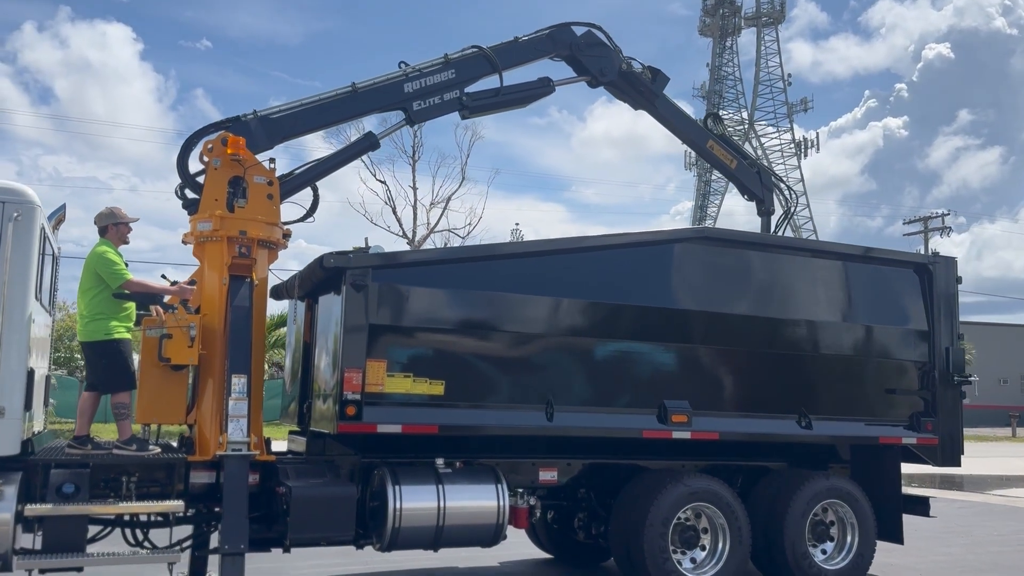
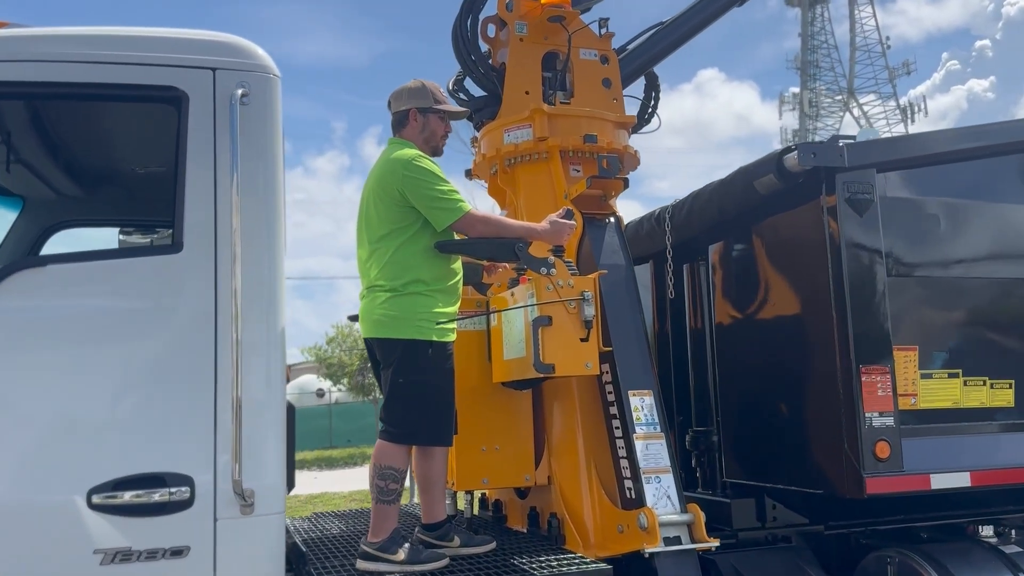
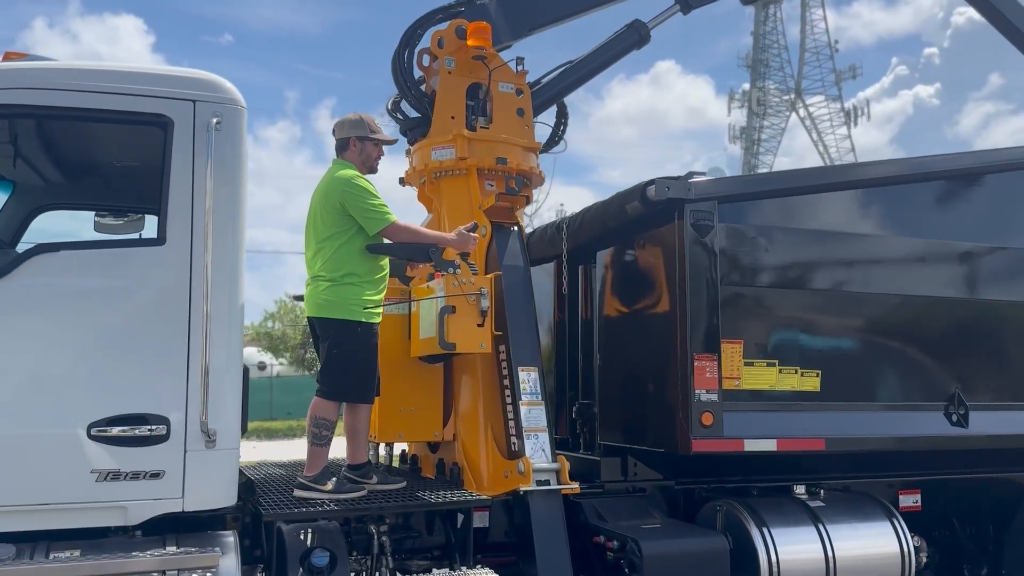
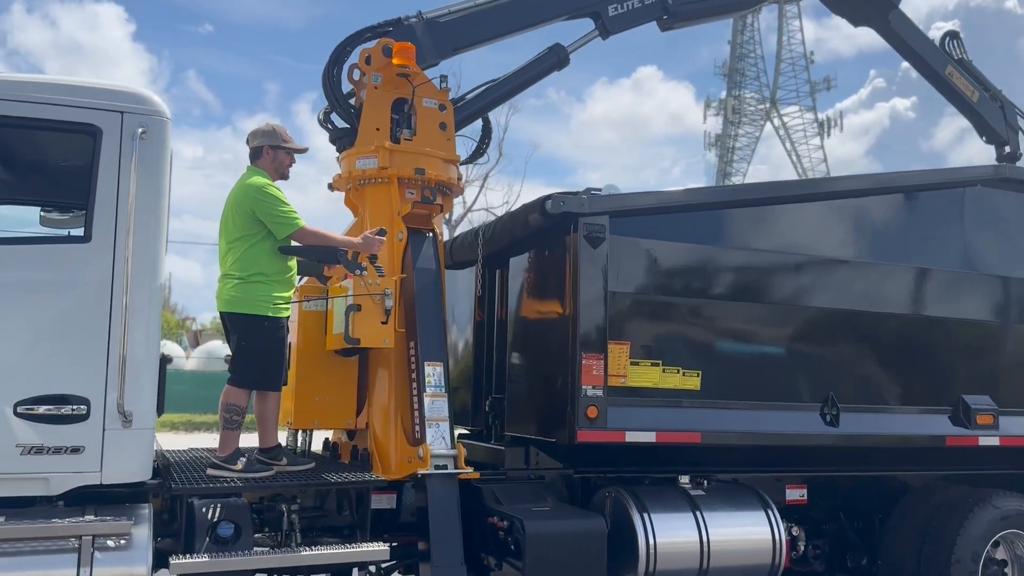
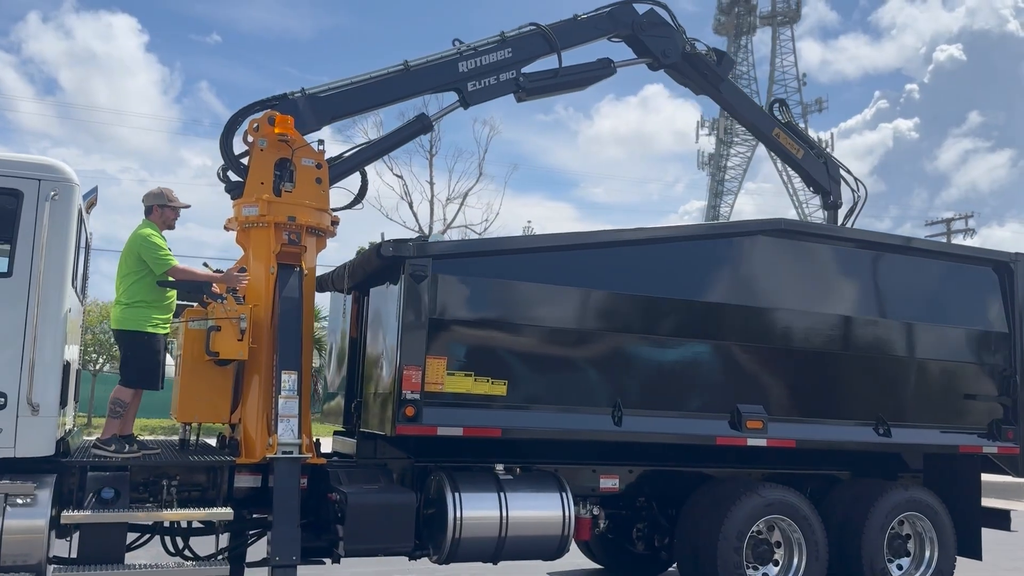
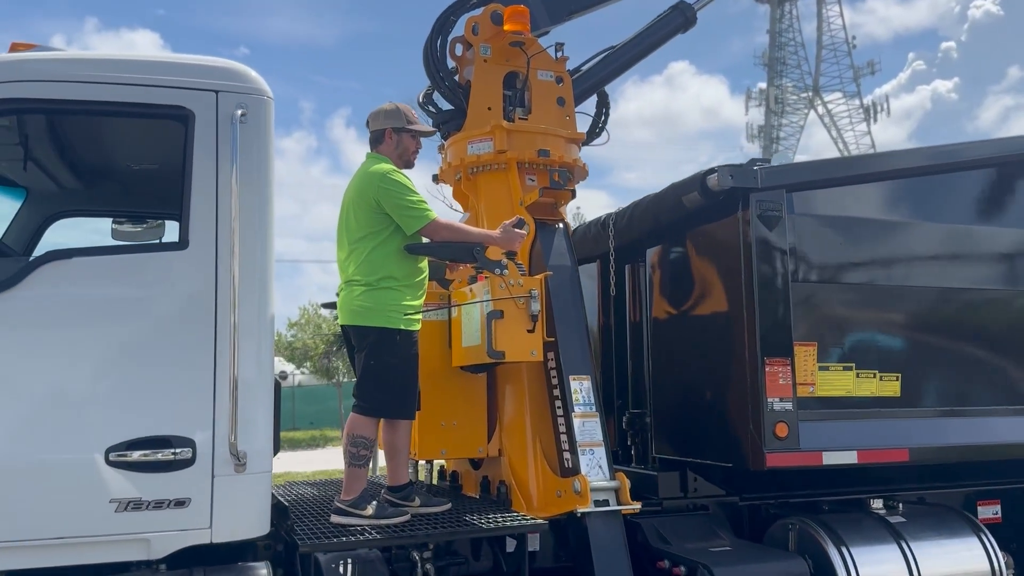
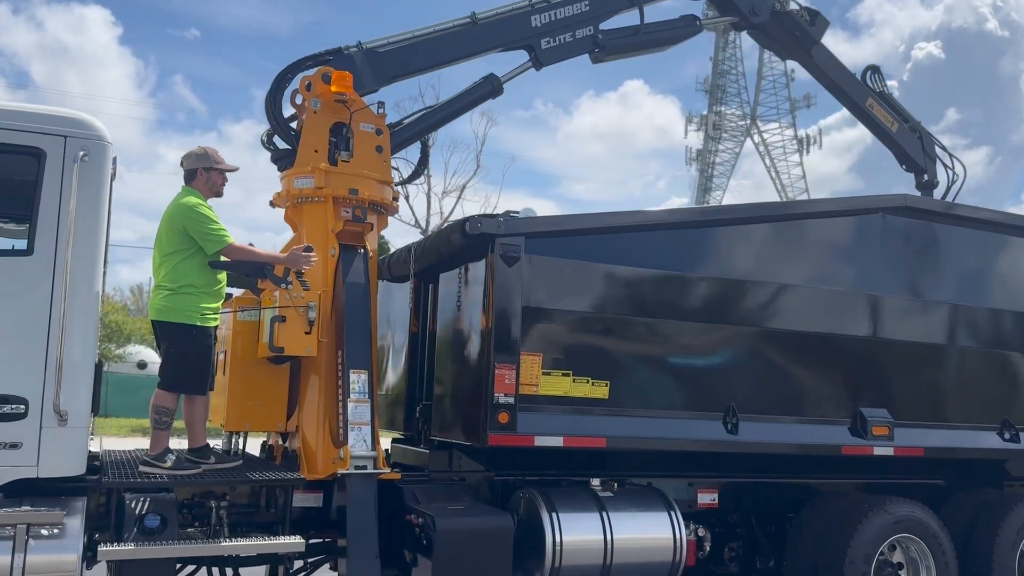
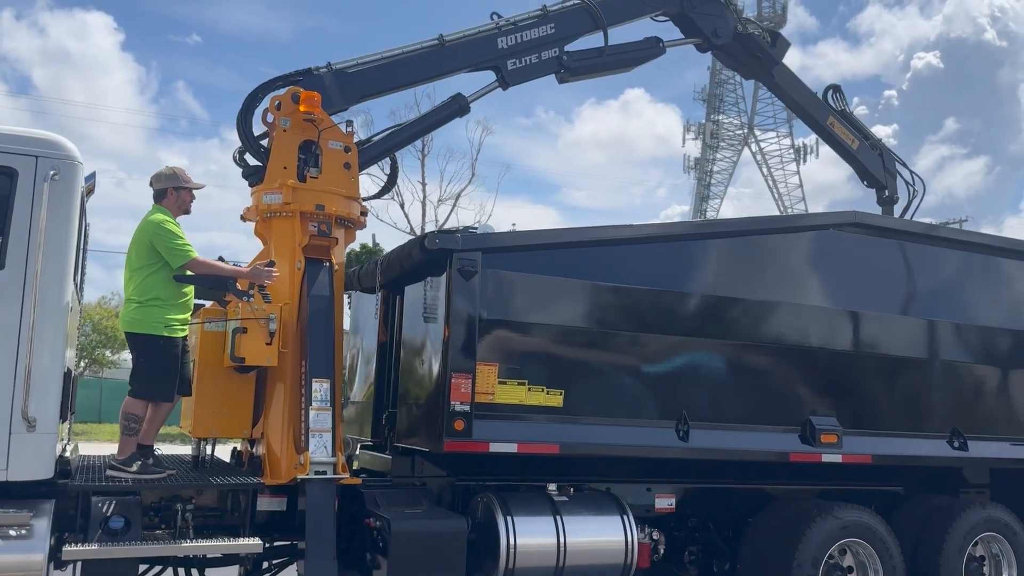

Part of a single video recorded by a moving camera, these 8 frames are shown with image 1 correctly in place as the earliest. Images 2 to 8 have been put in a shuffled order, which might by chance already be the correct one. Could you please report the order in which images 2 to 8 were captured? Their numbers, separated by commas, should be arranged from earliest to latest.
5, 8, 7, 4, 3, 6, 2
